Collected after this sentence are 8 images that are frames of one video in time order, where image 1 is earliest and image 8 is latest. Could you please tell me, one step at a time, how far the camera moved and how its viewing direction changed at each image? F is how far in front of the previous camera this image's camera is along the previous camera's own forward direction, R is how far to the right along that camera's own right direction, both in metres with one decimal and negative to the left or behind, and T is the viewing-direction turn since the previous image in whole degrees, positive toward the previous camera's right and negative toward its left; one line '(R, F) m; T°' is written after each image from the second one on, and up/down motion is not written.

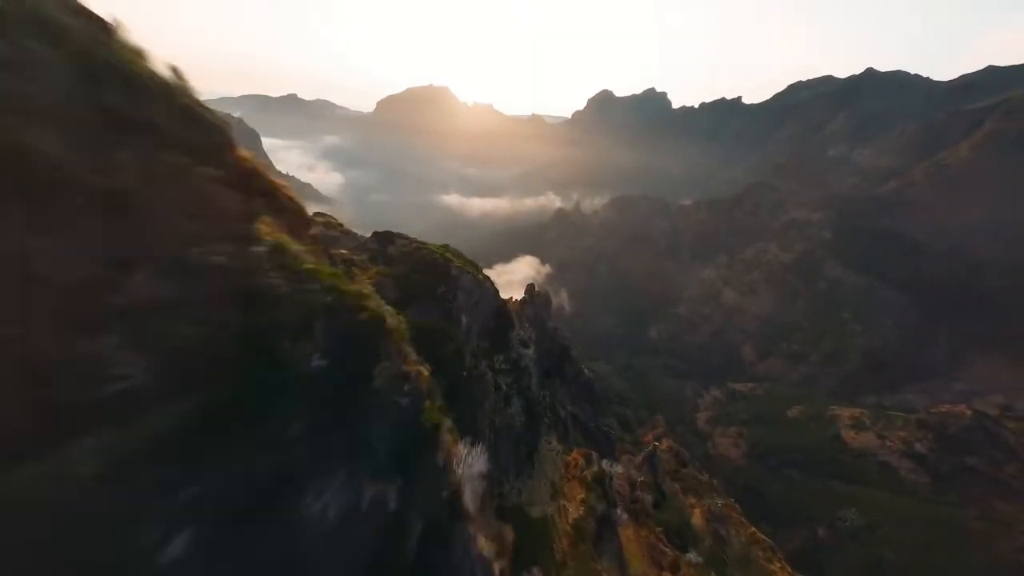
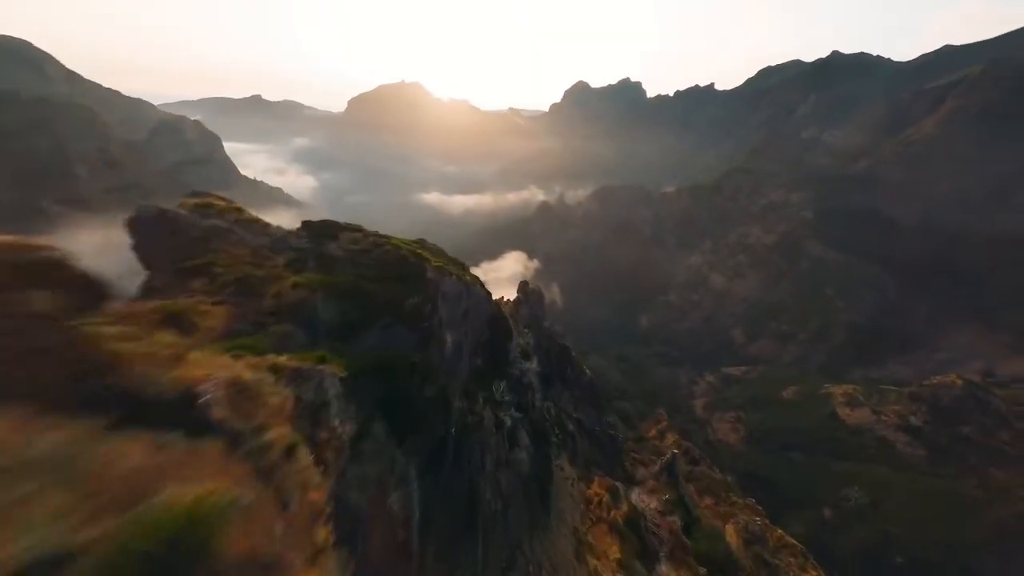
(-1.1, +8.5) m; +3°
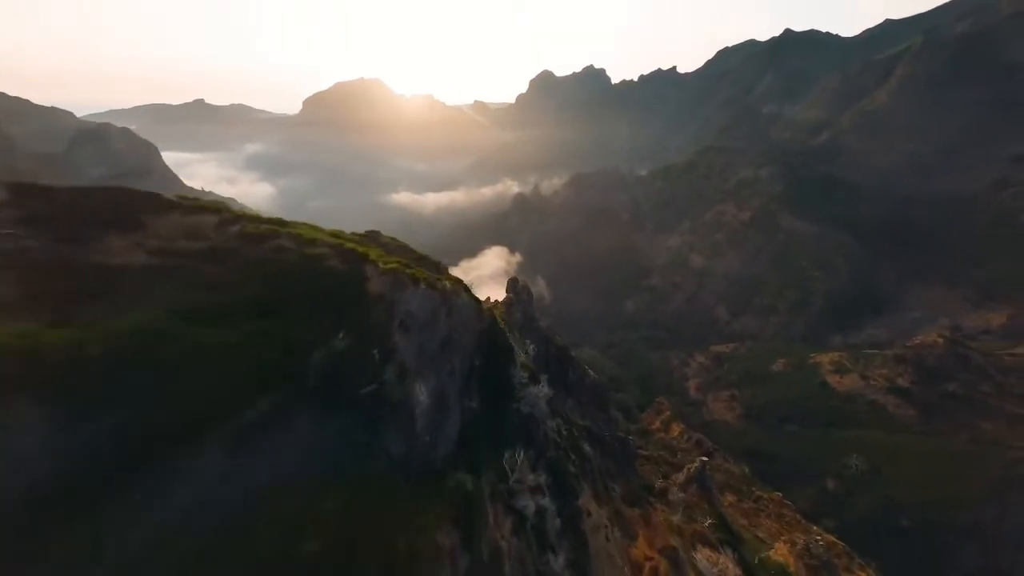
(-1.5, +10.5) m; +4°
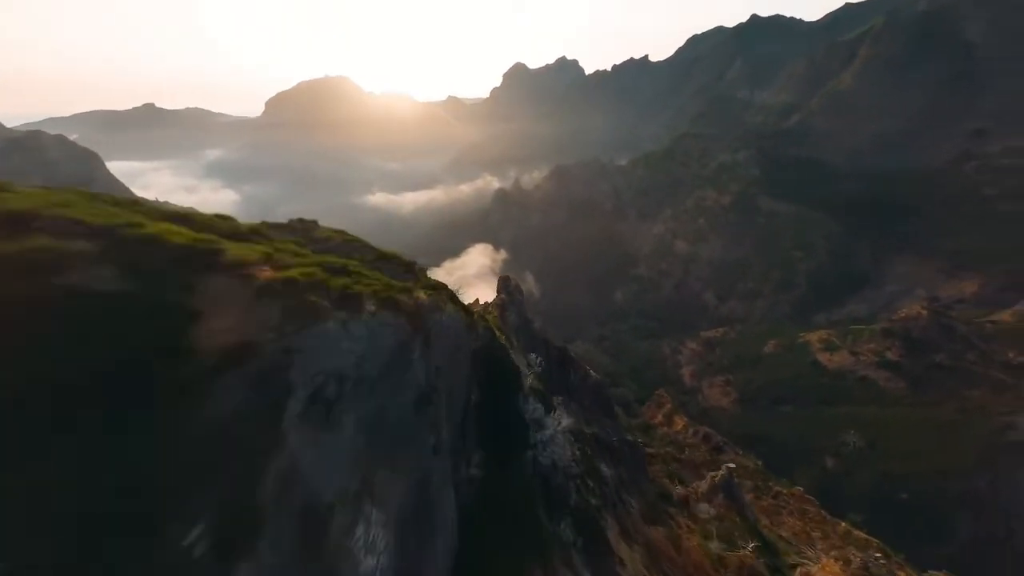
(-1.3, +7.9) m; +3°
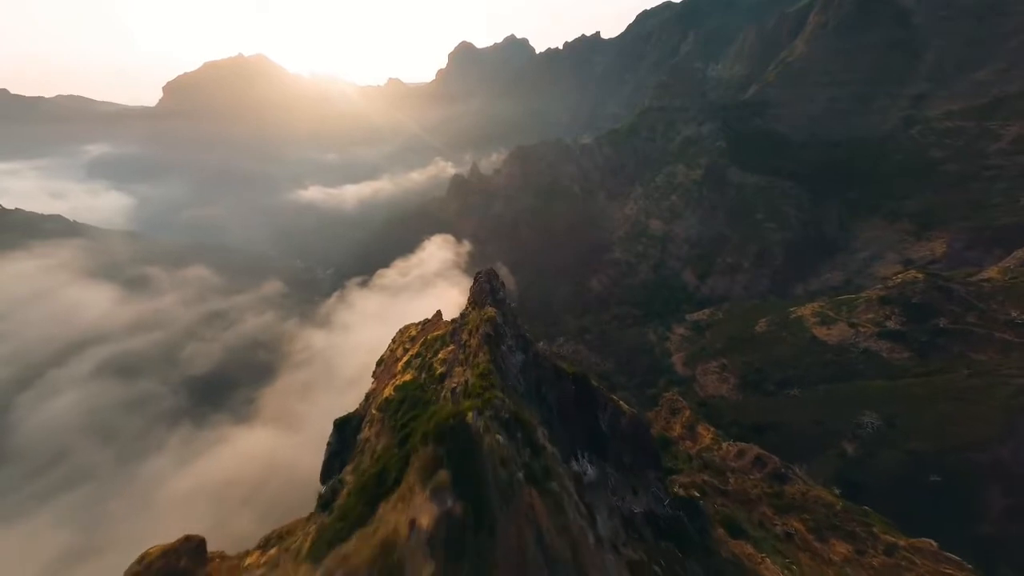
(-2.9, +30.5) m; +7°
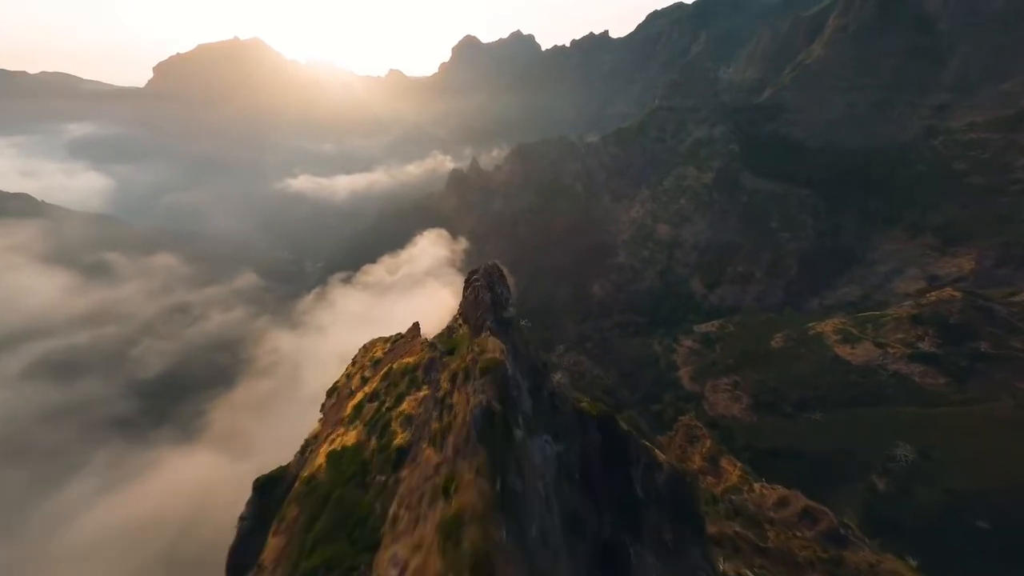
(-1.4, +14.4) m; +1°
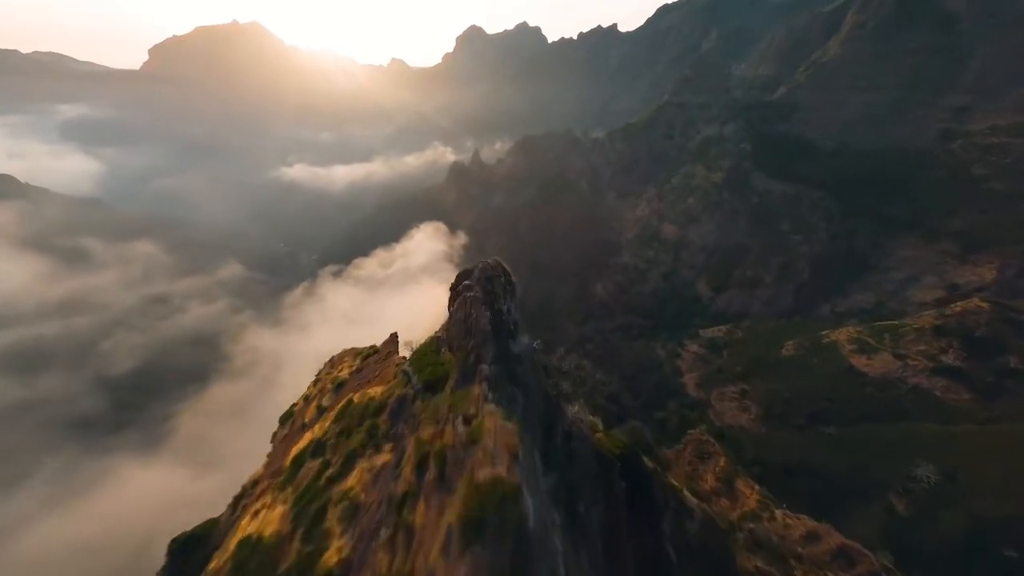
(-0.6, +8.1) m; 0°
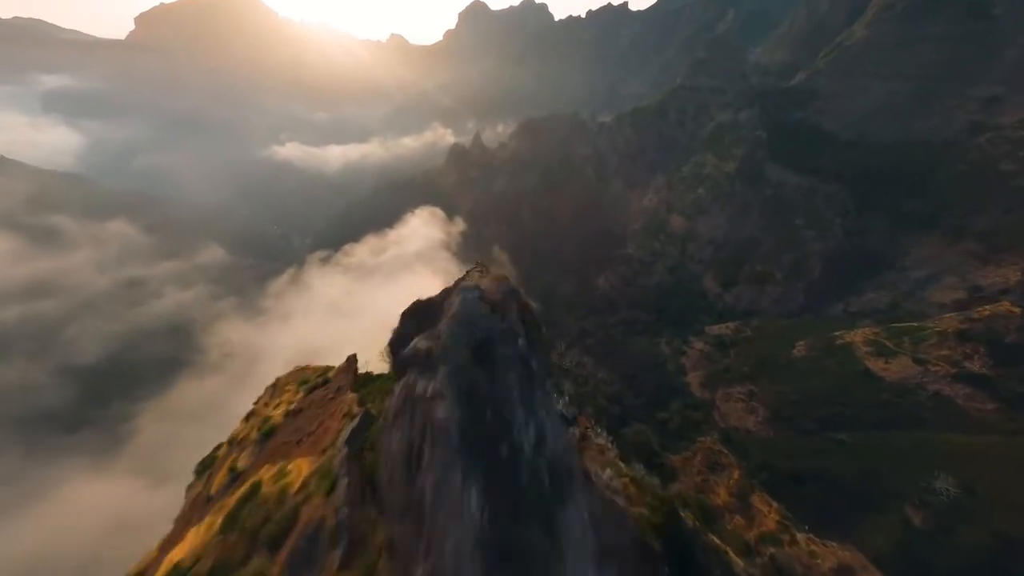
(-0.6, +8.7) m; 0°
